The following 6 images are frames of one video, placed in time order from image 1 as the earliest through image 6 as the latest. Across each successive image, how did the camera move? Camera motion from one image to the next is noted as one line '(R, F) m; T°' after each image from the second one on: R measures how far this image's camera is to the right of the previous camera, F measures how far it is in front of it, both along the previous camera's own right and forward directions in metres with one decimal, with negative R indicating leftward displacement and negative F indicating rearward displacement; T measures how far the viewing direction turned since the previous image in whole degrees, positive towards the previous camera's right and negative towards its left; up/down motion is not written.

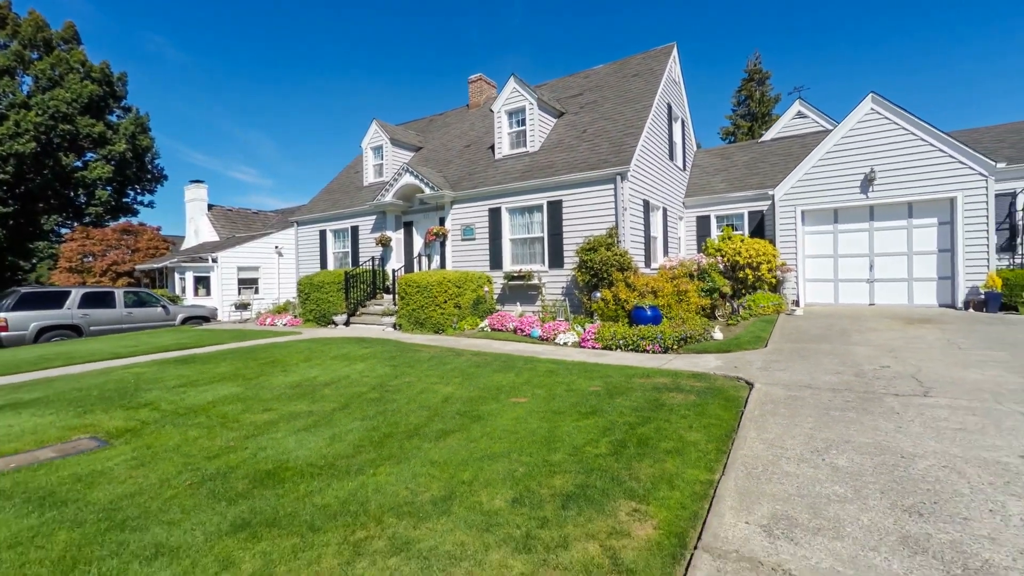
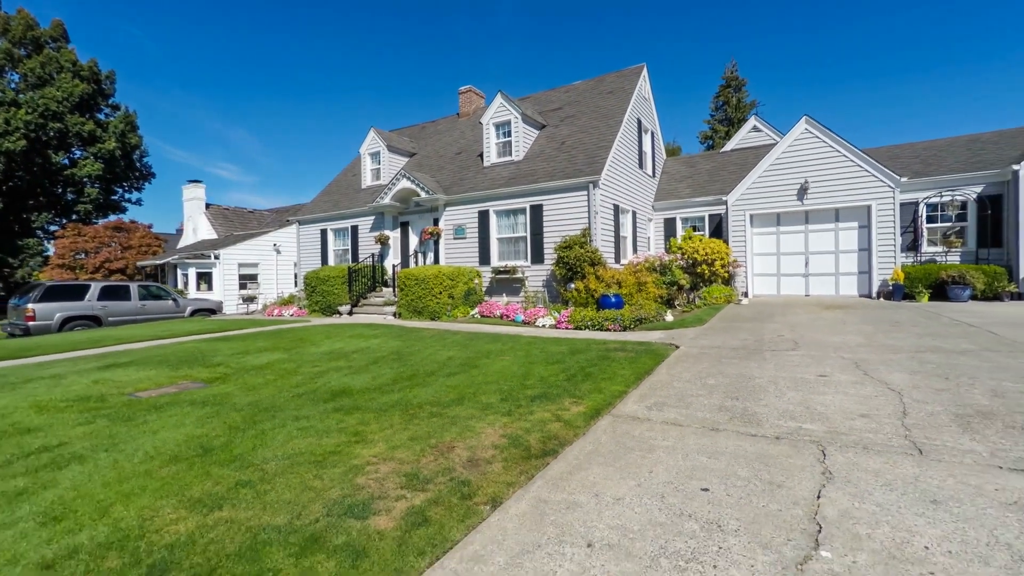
(0.0, -1.9) m; +2°
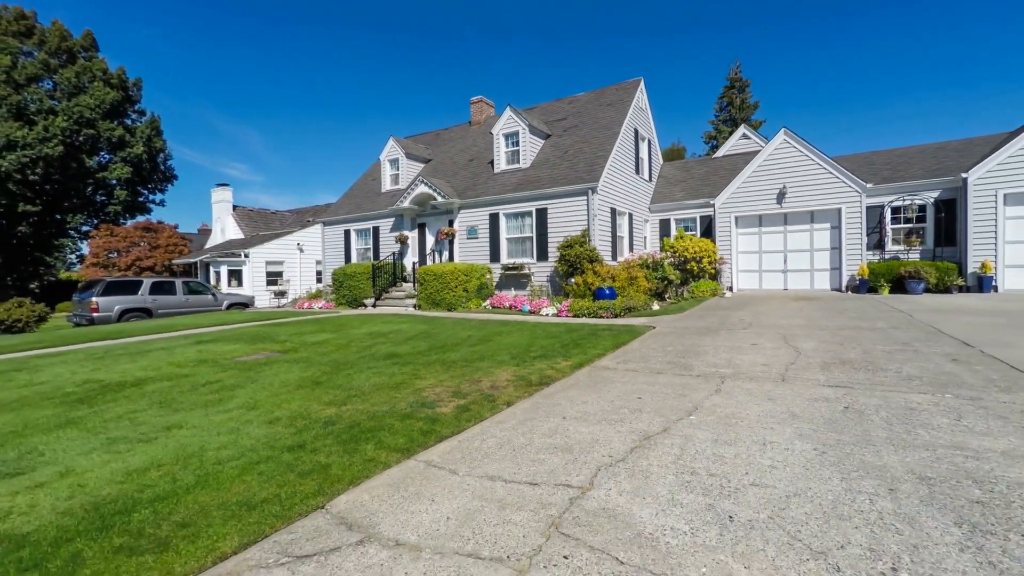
(0.0, -1.8) m; -1°
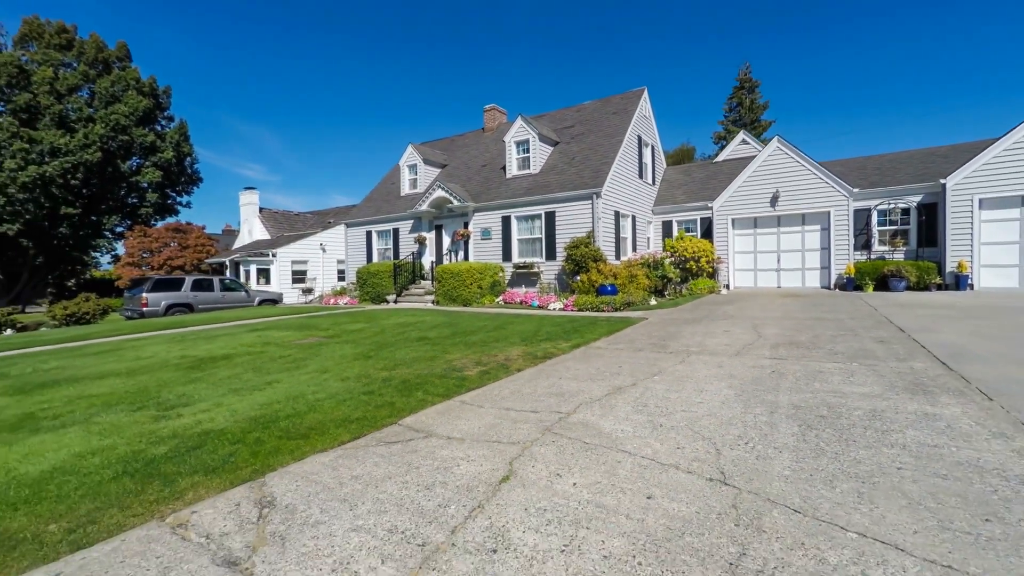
(0.0, -1.4) m; -1°
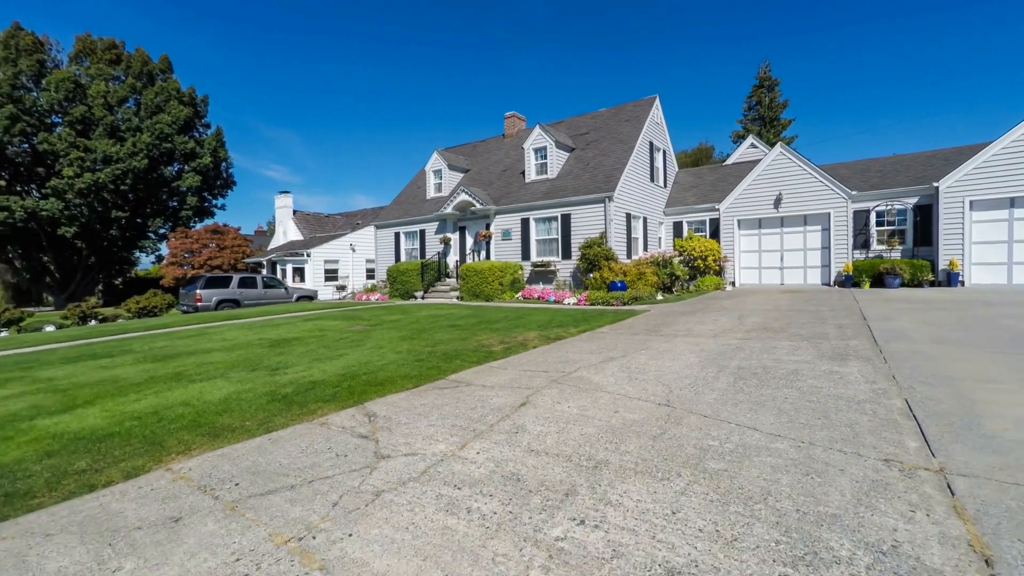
(0.0, -1.5) m; -2°
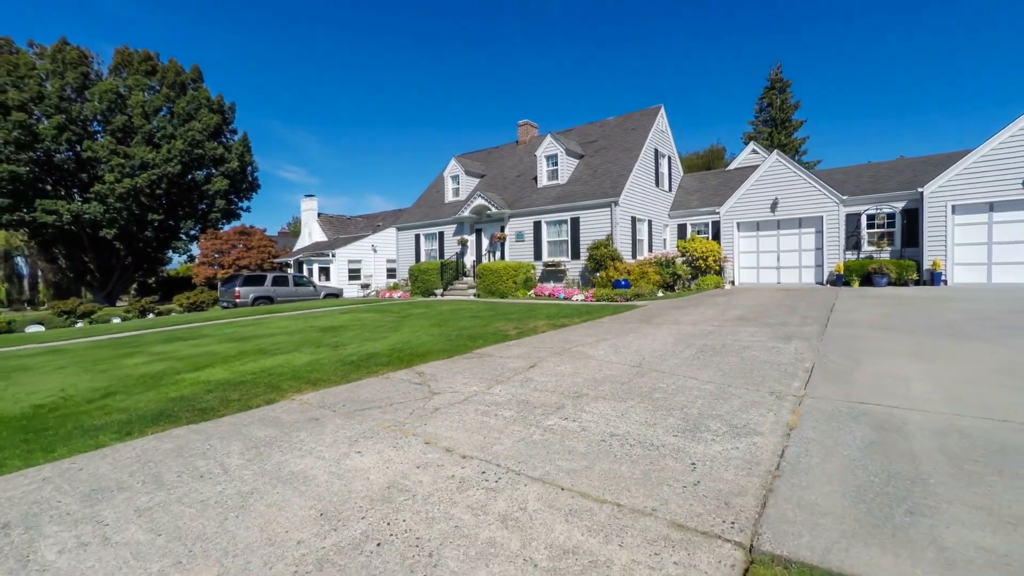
(0.0, -1.5) m; -2°
